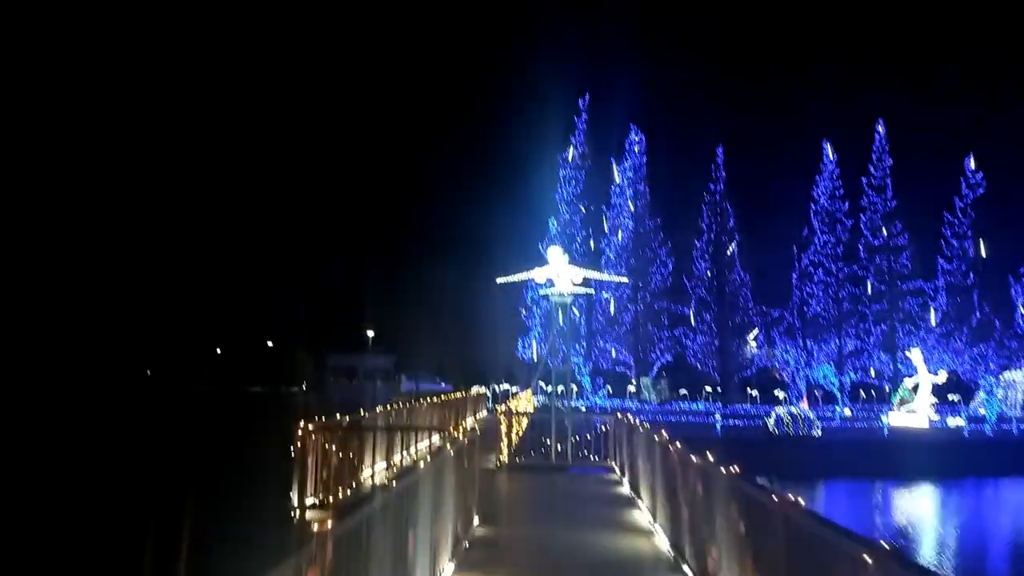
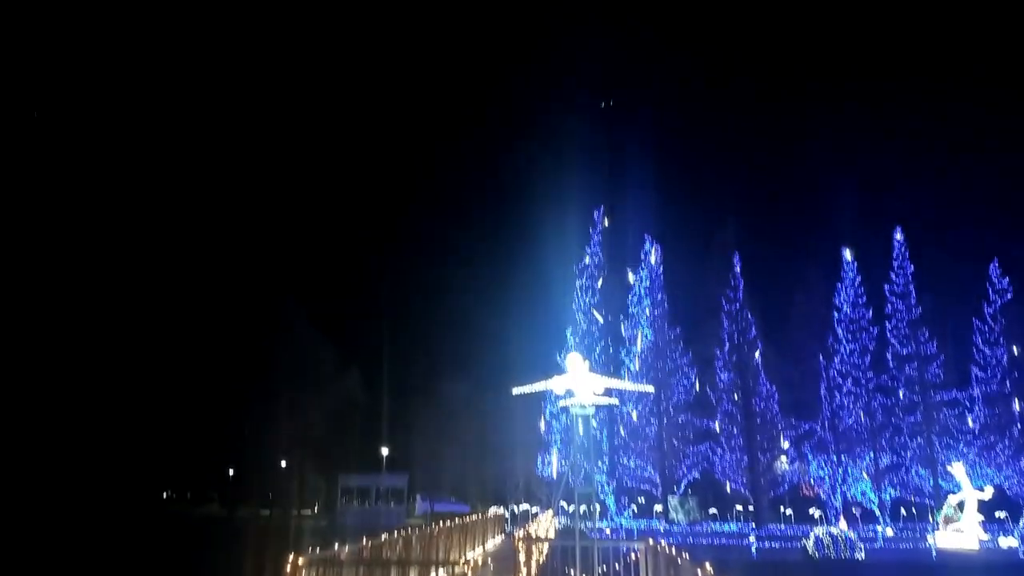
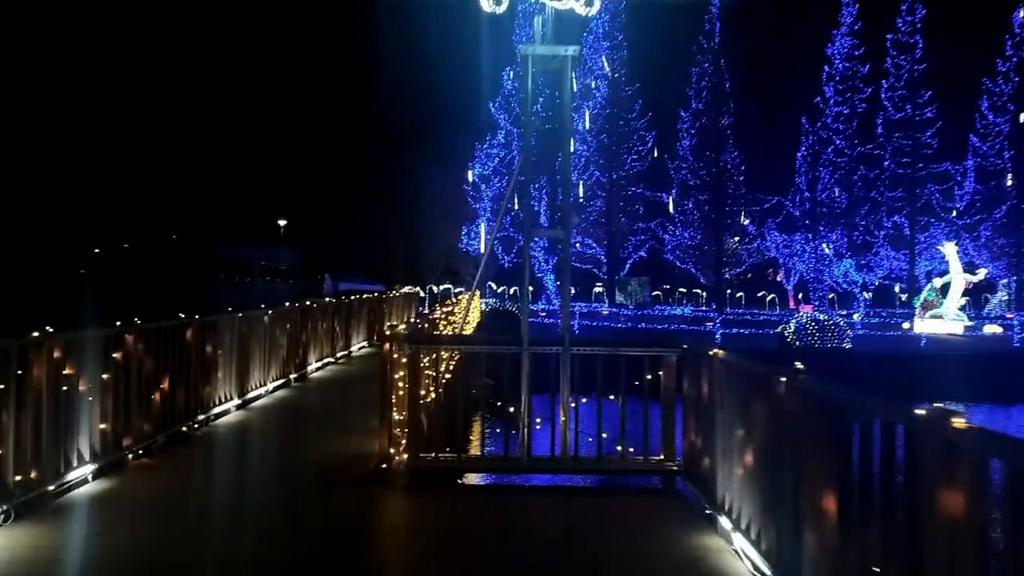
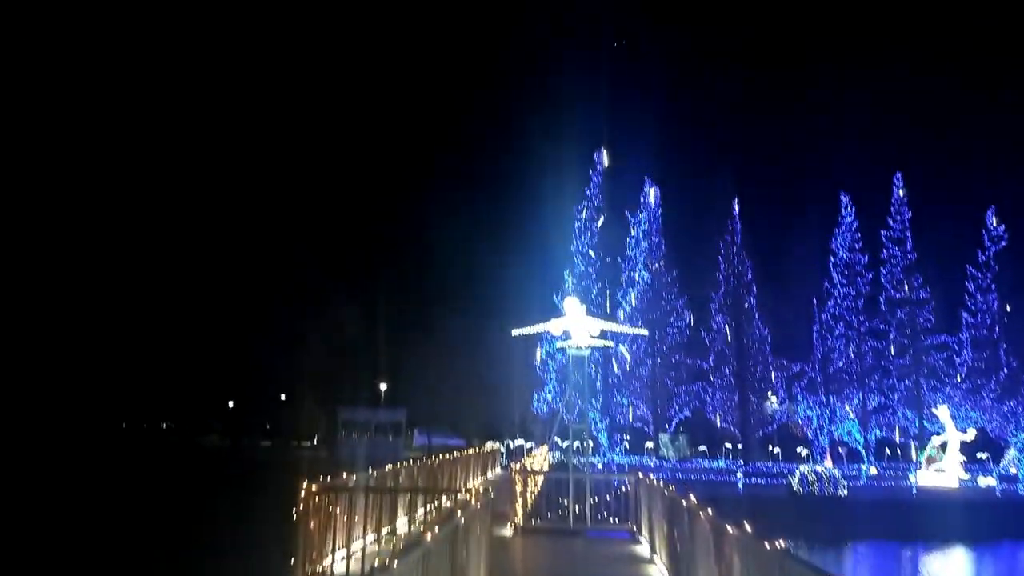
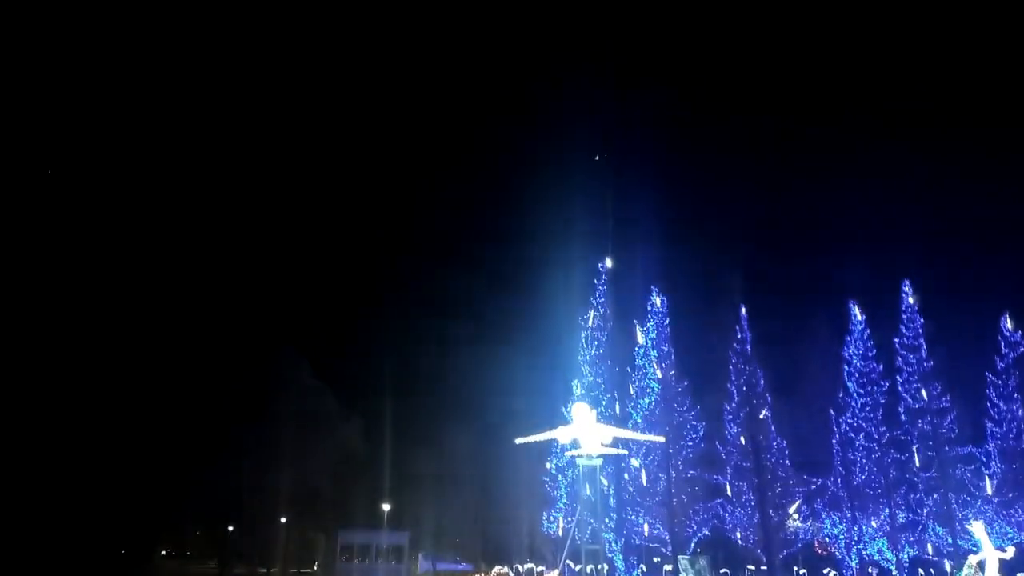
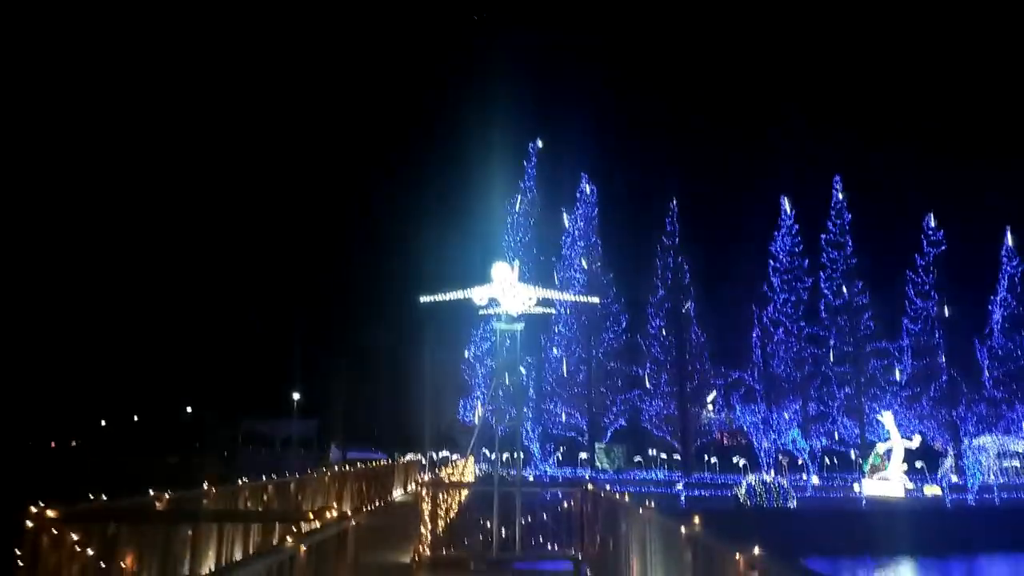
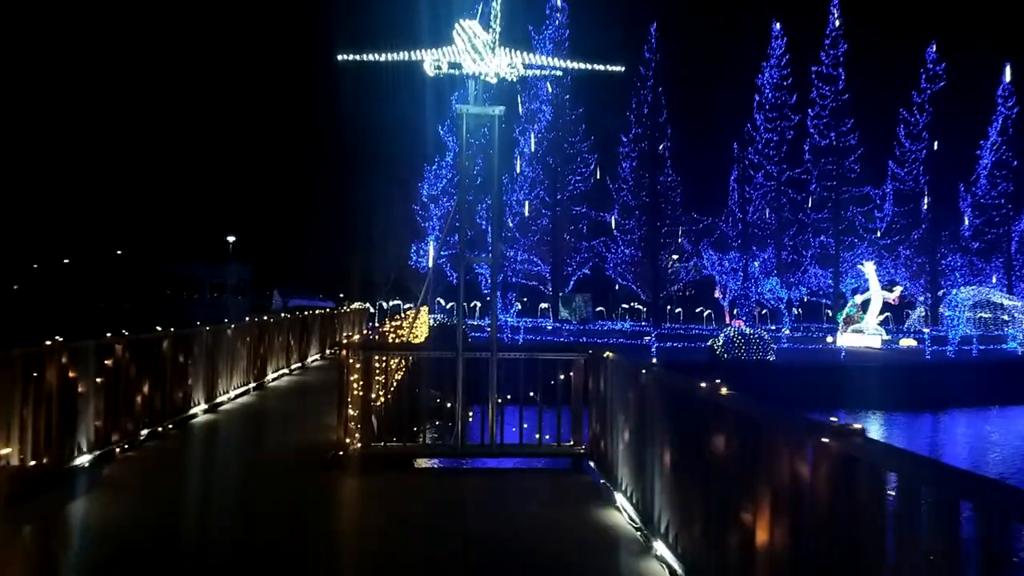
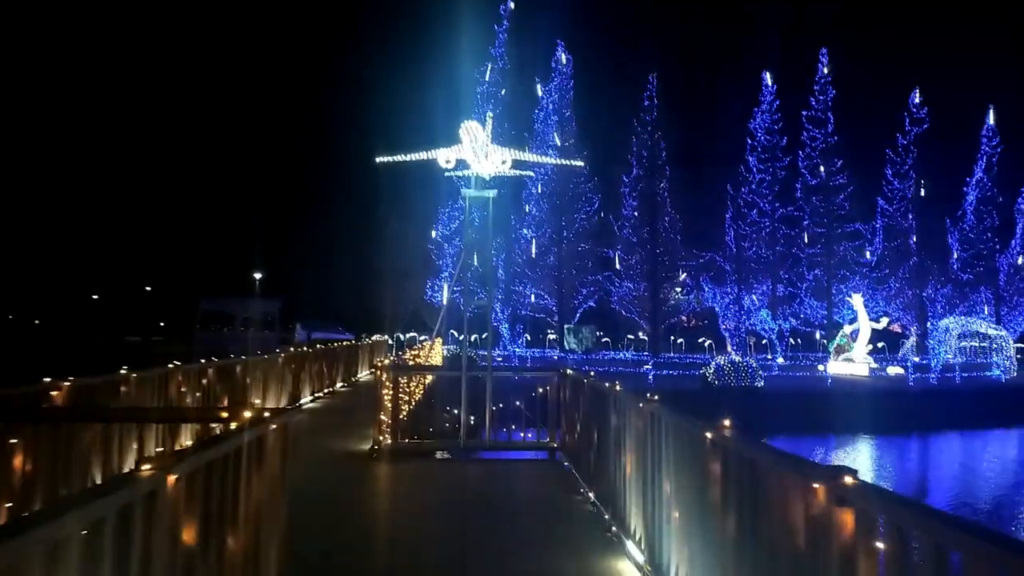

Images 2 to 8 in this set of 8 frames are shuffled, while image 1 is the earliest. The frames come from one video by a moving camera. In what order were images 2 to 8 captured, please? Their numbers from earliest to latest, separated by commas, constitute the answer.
4, 2, 5, 6, 8, 7, 3
